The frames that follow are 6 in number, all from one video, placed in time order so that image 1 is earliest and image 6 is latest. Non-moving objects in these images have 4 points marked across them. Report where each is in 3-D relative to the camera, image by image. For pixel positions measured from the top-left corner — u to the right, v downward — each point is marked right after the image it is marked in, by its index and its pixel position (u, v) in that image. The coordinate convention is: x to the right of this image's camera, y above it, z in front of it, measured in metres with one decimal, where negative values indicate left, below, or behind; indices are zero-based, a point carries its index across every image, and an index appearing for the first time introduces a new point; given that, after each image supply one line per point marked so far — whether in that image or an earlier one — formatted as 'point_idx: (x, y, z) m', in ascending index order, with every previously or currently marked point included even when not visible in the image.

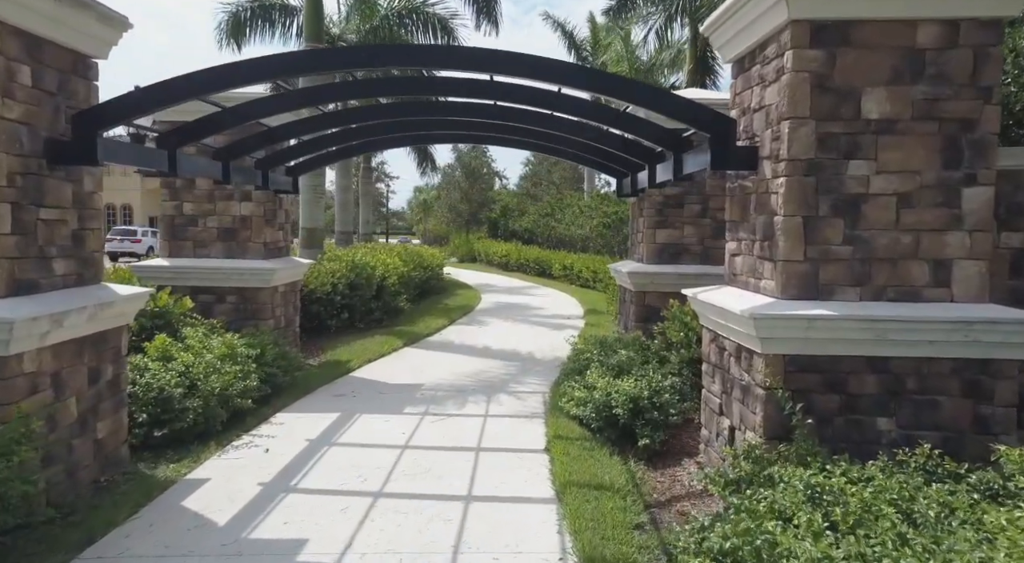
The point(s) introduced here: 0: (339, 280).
0: (-2.5, 0.0, +9.9) m
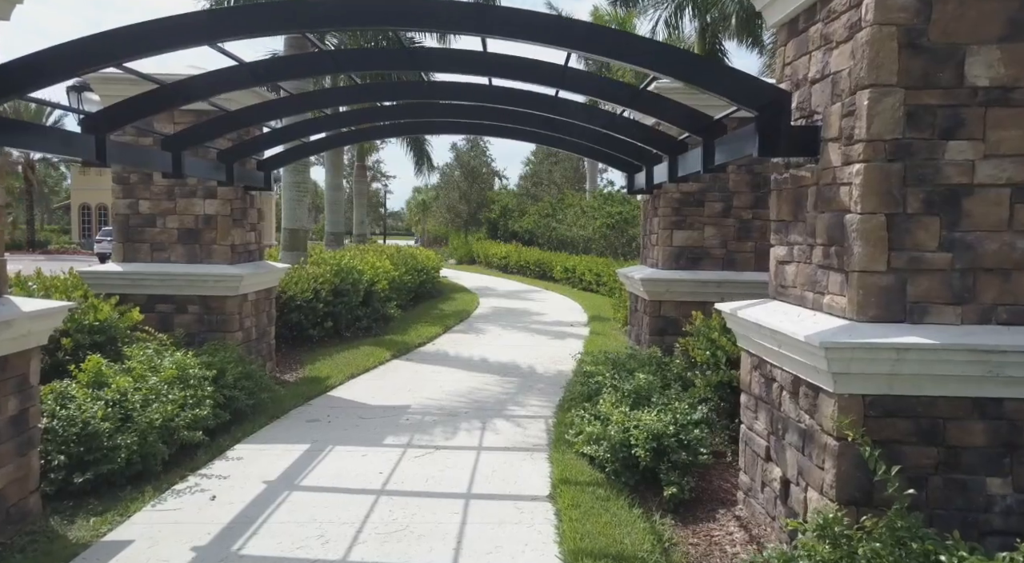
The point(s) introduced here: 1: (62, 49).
0: (-2.5, -0.1, +9.1) m
1: (-2.4, +1.3, +3.7) m
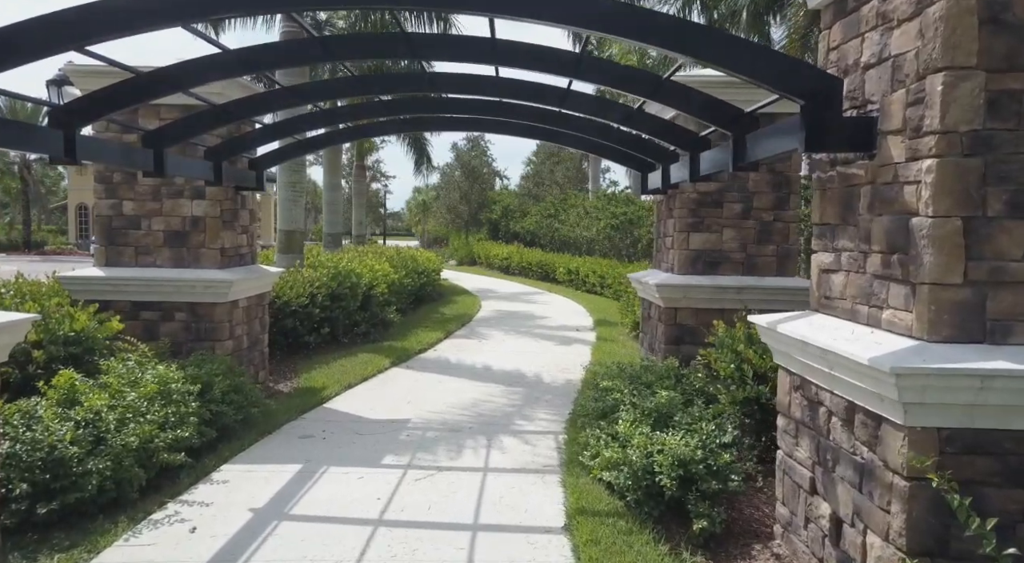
0: (-2.5, -0.1, +8.7) m
1: (-2.4, +1.3, +3.3) m
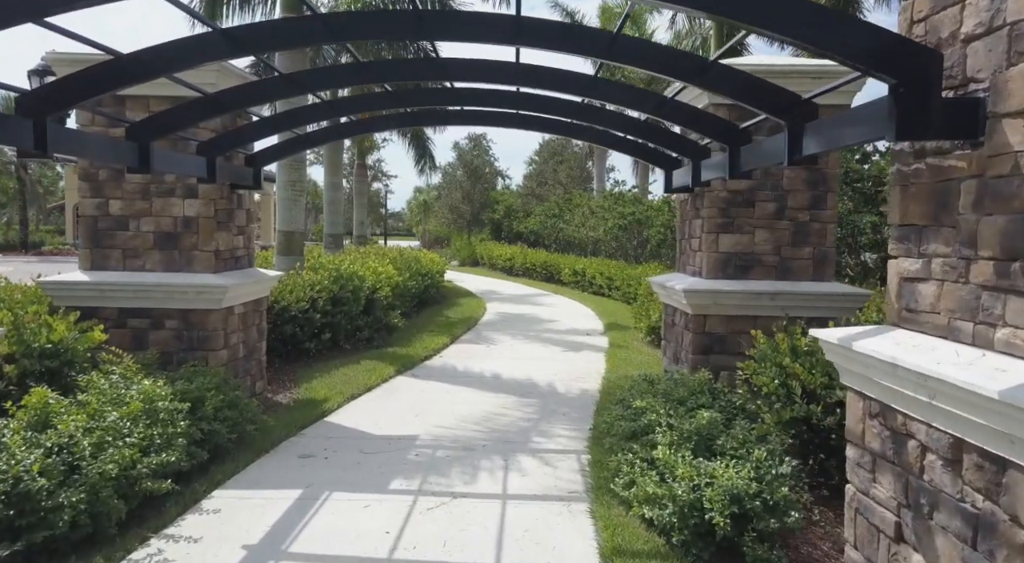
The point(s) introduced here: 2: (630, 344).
0: (-2.3, -0.2, +8.3) m
1: (-2.3, +1.2, +2.9) m
2: (+1.7, -0.9, +9.7) m
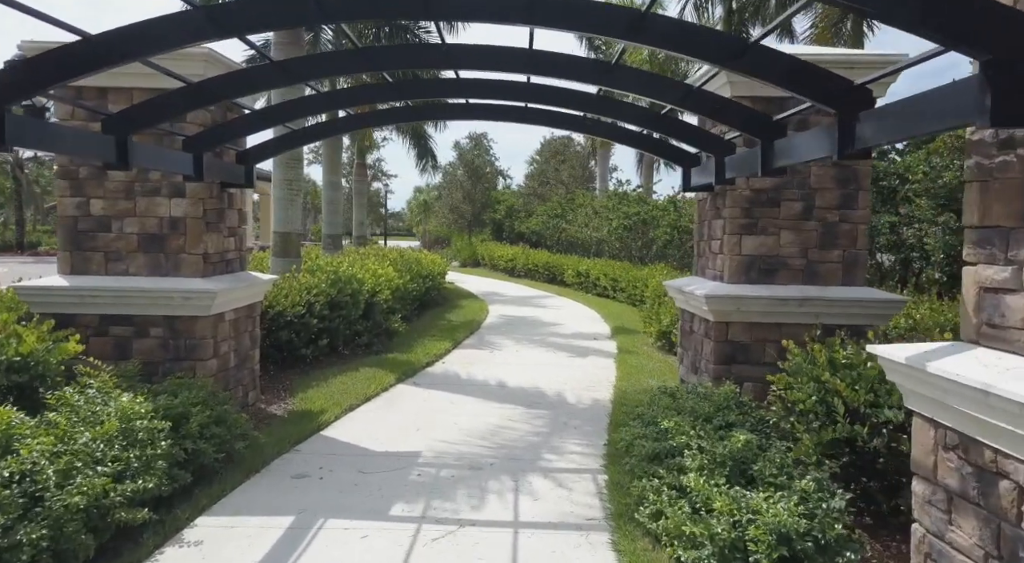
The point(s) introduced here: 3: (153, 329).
0: (-2.3, -0.2, +7.9) m
1: (-2.2, +1.2, +2.5) m
2: (+1.8, -0.9, +9.3) m
3: (-2.8, -0.4, +5.4) m
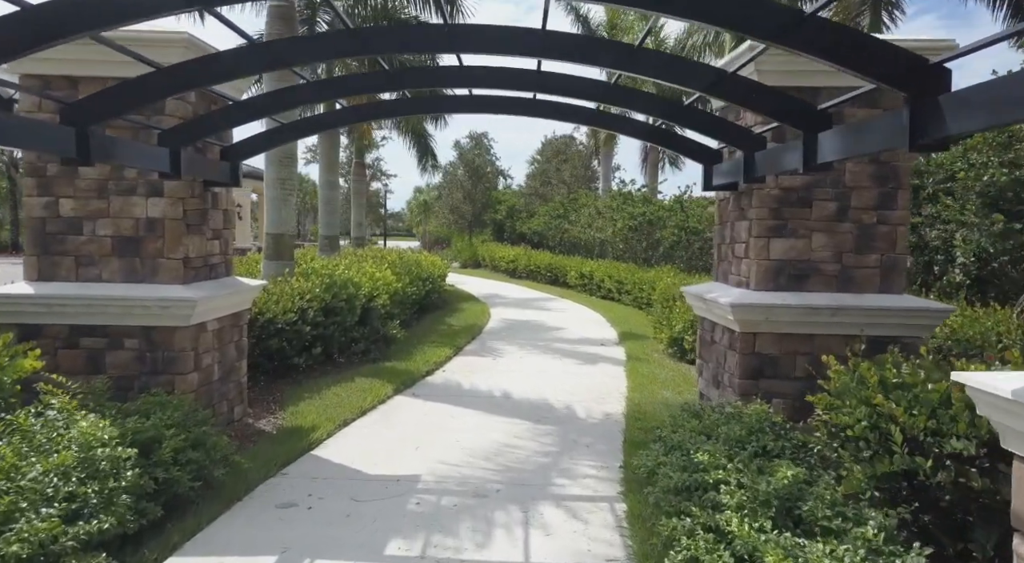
0: (-2.2, -0.2, +7.5) m
1: (-2.1, +1.1, +2.1) m
2: (+1.8, -1.0, +8.8) m
3: (-2.8, -0.4, +4.9) m
